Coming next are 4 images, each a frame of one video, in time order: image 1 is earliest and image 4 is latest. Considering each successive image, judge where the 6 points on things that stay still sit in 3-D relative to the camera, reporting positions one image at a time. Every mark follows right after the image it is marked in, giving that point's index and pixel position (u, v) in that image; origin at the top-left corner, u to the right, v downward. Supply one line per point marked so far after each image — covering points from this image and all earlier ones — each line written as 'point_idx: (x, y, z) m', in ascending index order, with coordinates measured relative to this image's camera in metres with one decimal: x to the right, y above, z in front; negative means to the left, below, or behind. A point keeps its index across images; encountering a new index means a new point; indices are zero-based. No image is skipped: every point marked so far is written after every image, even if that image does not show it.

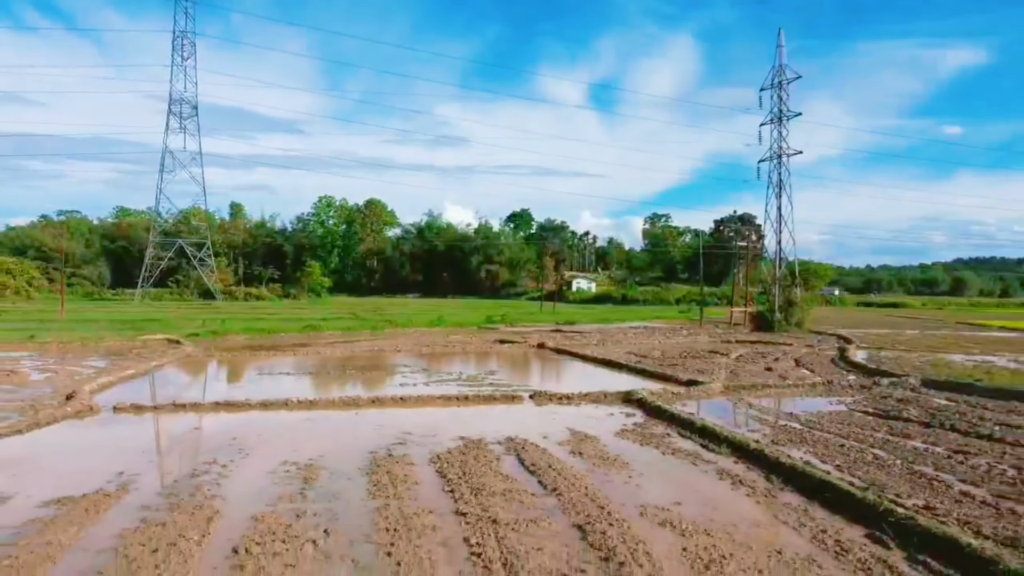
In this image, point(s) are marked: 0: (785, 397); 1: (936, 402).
0: (+7.6, -3.0, +16.8) m
1: (+11.0, -2.9, +15.4) m
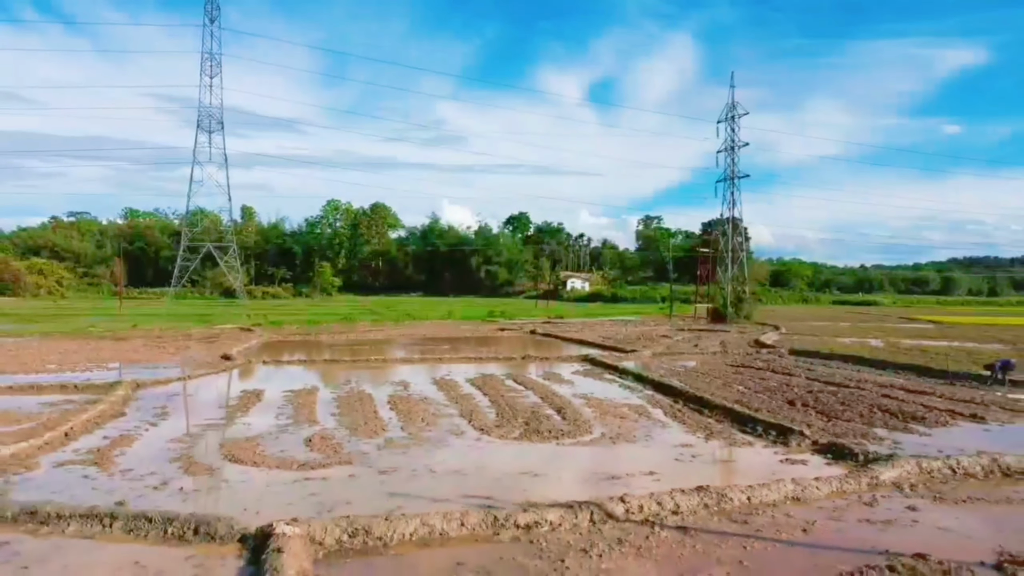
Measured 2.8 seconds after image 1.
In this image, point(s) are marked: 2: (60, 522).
0: (+7.5, -3.0, +25.2) m
1: (+11.0, -2.9, +23.8) m
2: (-5.5, -2.8, +7.2) m
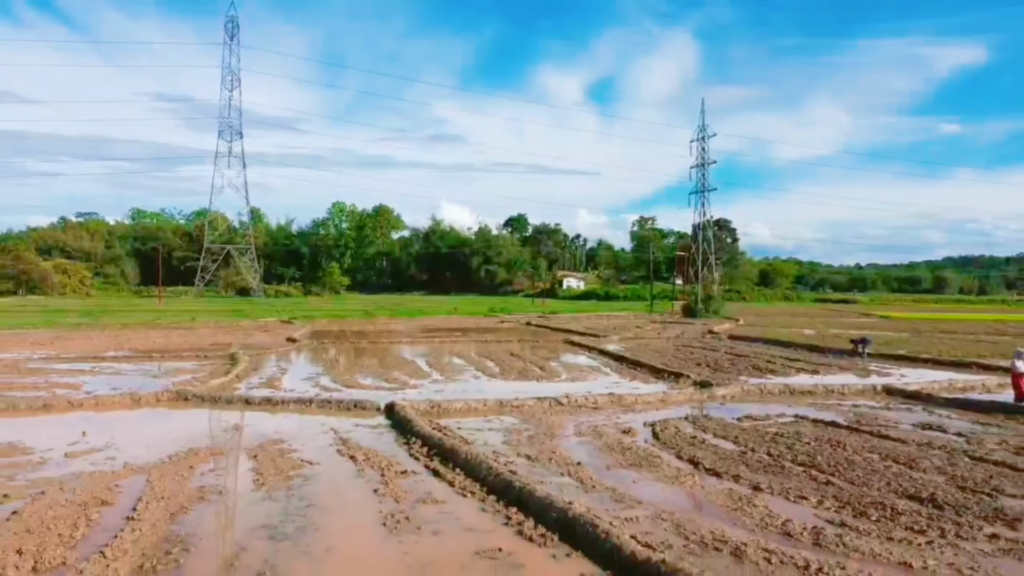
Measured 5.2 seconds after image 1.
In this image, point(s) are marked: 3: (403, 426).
0: (+7.5, -2.9, +32.4) m
1: (+10.9, -2.8, +31.0) m
2: (-5.5, -2.8, +14.4) m
3: (-2.2, -2.8, +12.3) m
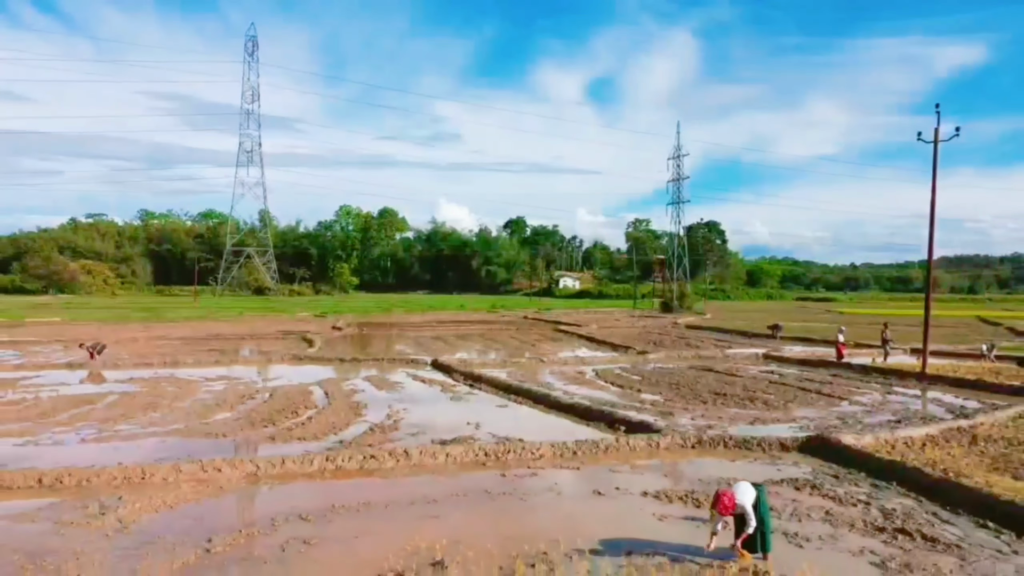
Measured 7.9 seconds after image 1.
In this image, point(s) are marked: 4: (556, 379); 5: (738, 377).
0: (+7.4, -2.9, +40.4) m
1: (+10.9, -2.8, +39.0) m
2: (-5.5, -2.8, +22.4) m
3: (-2.3, -2.8, +20.3) m
4: (+1.4, -2.9, +18.8) m
5: (+7.3, -2.9, +19.2) m
